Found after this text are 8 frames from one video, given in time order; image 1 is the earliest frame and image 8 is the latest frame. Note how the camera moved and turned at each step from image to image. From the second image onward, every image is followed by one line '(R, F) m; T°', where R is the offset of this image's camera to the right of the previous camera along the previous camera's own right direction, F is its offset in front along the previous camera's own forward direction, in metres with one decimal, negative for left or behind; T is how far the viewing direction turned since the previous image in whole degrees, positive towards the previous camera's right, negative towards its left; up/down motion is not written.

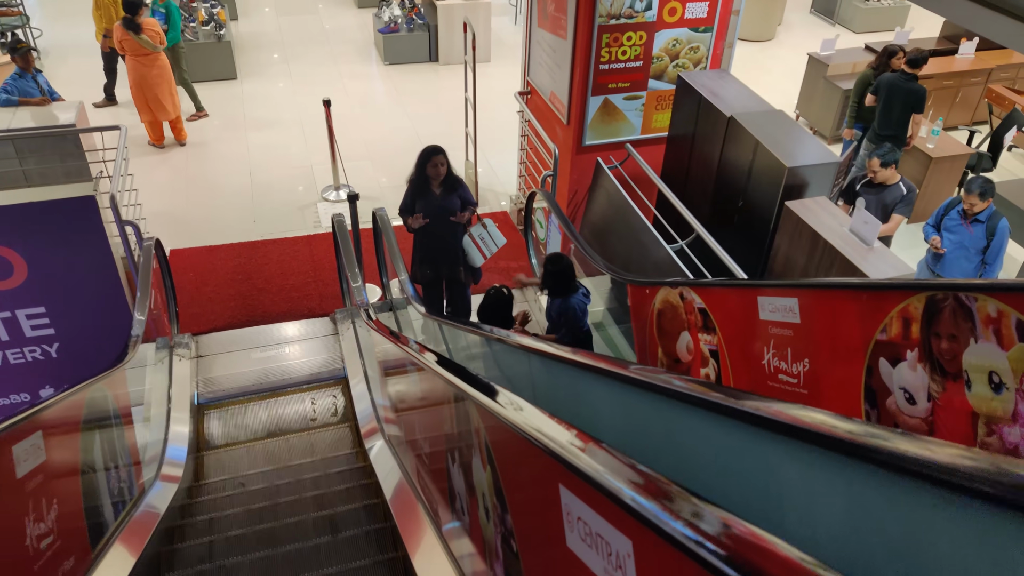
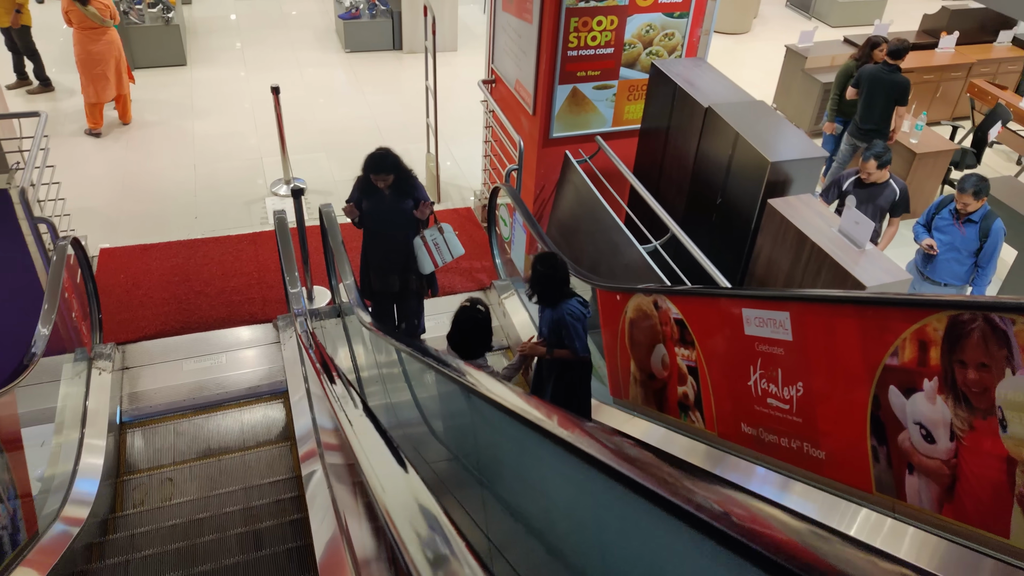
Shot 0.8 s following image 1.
(+0.1, +0.4) m; +2°
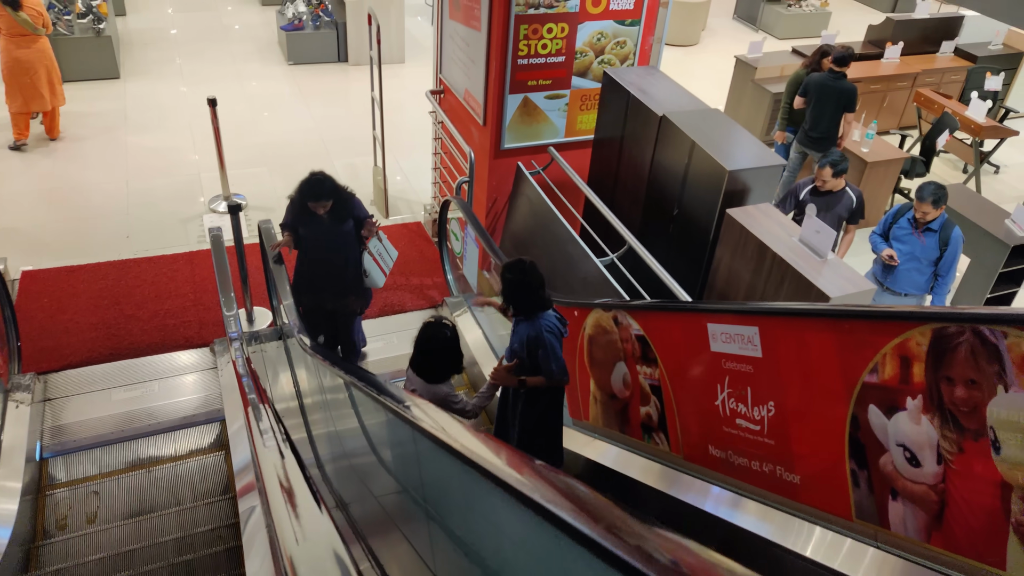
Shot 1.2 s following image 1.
(0.0, +0.2) m; +3°
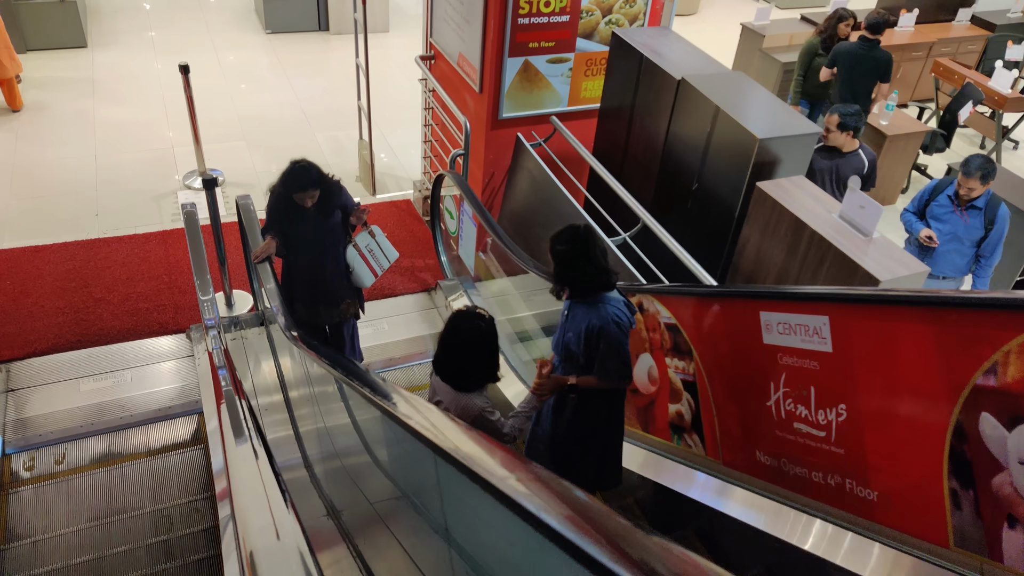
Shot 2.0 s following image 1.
(-0.1, +0.3) m; +1°
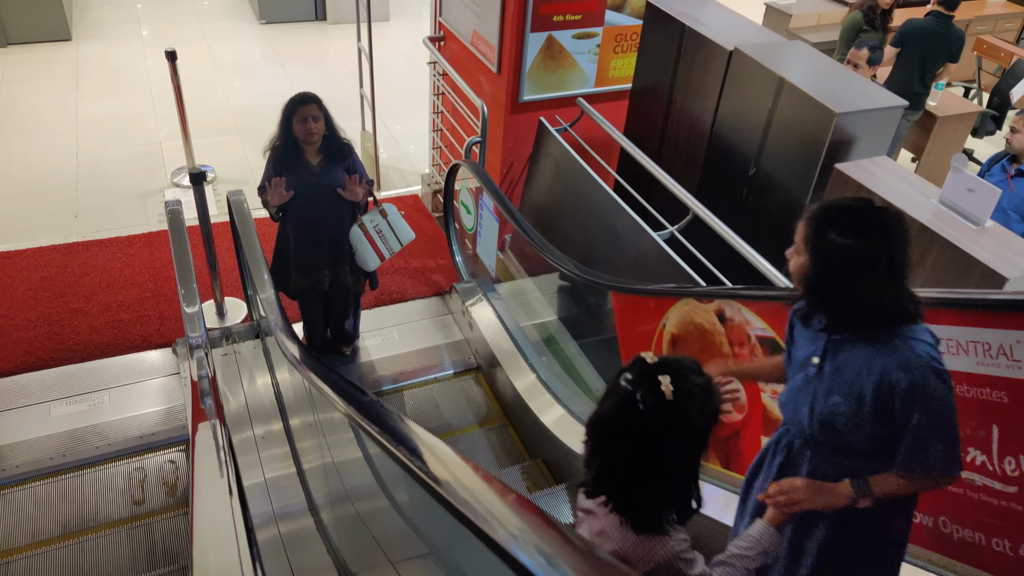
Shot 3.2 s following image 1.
(-0.1, +0.5) m; 0°
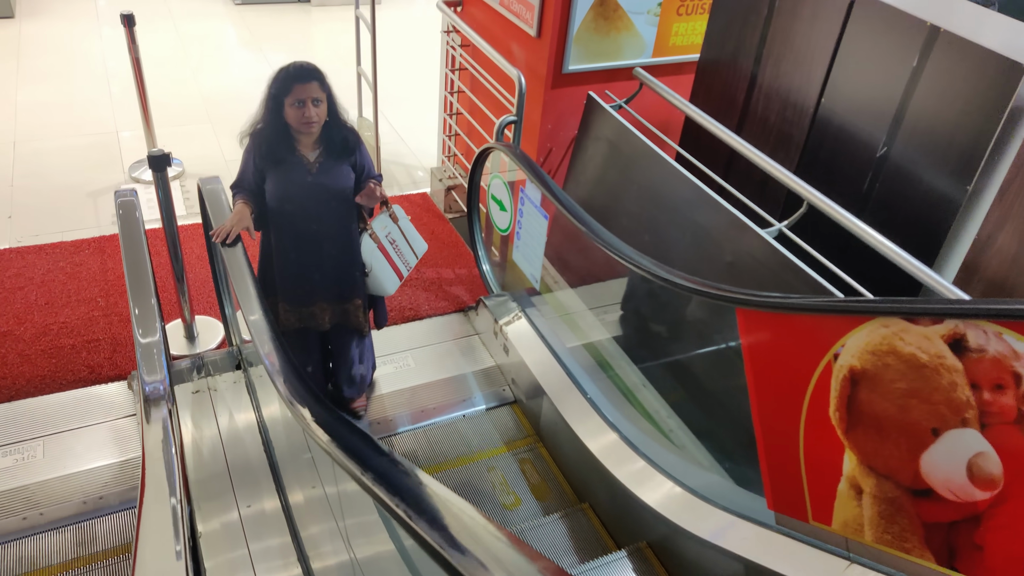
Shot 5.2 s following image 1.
(-0.3, +0.8) m; +2°
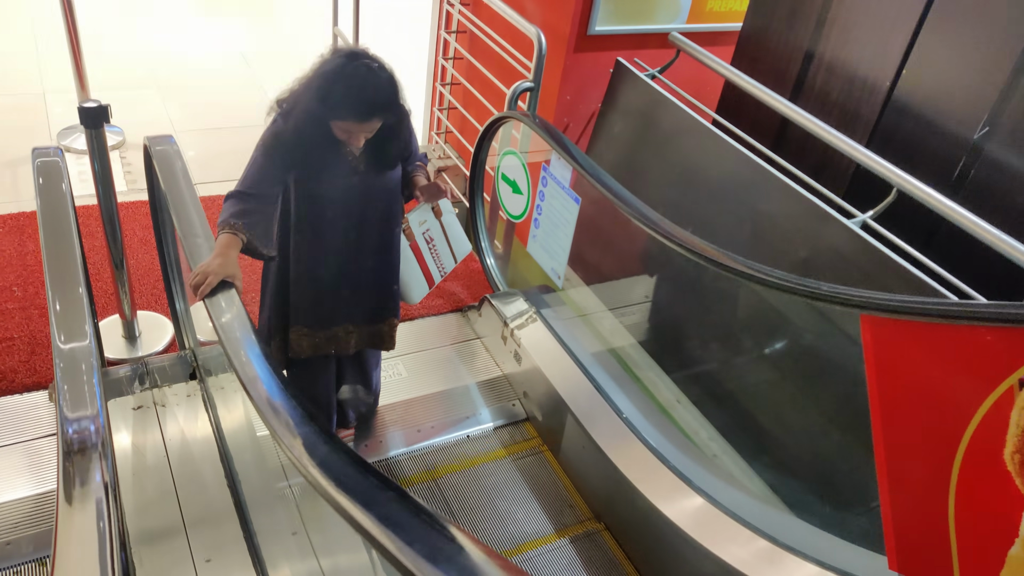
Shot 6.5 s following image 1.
(-0.2, +0.5) m; +4°
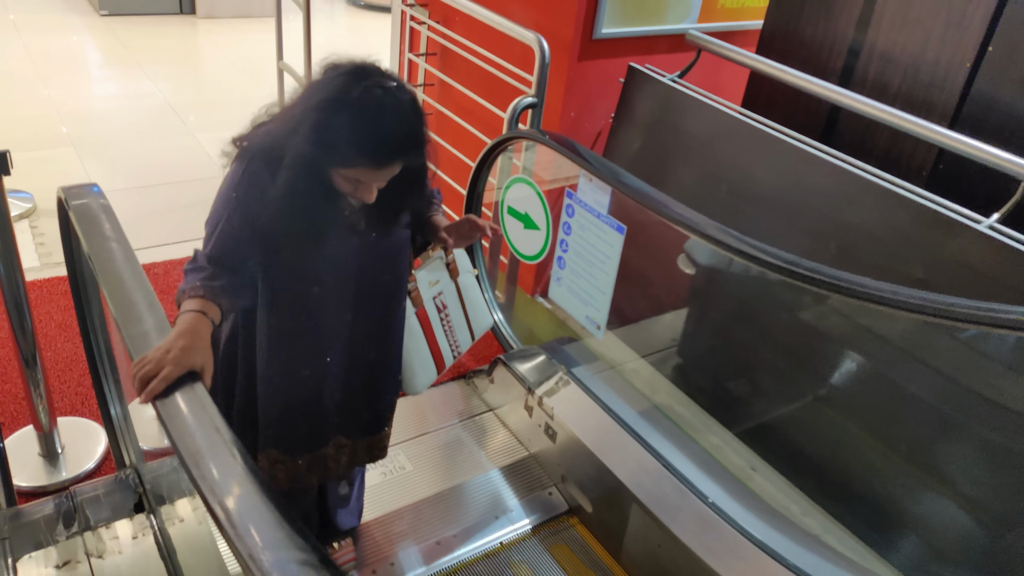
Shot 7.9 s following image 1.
(-0.2, +0.5) m; +5°
